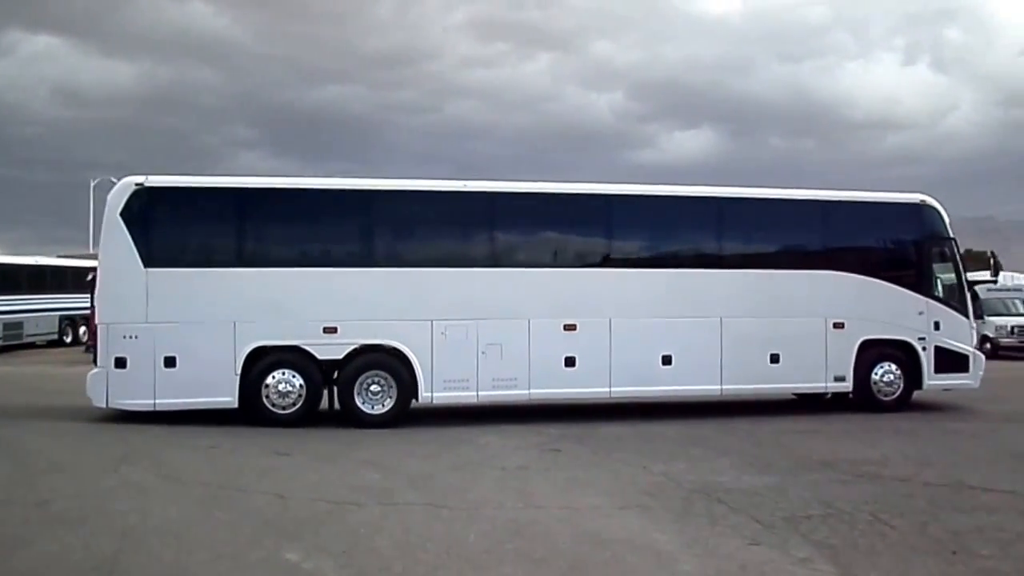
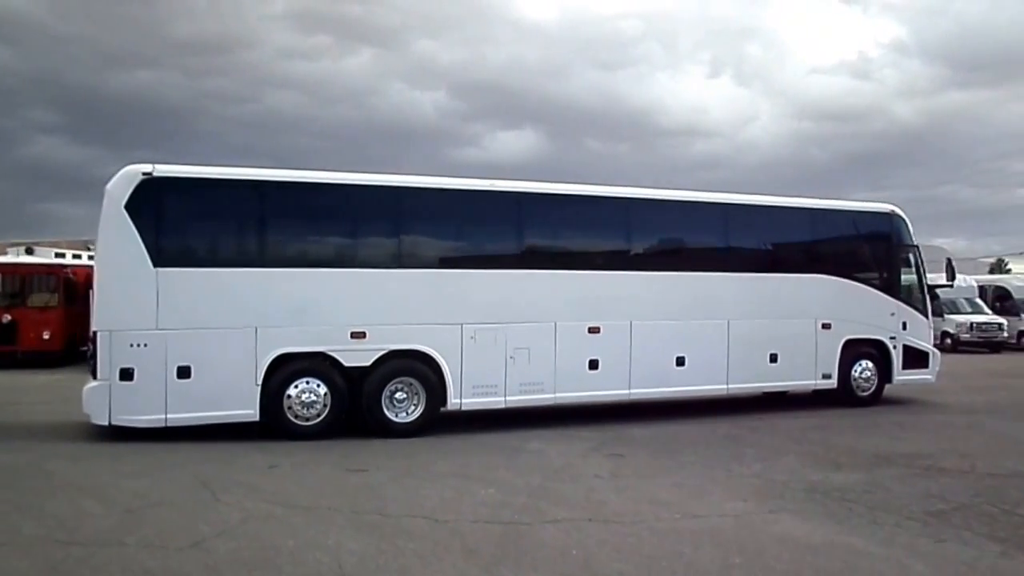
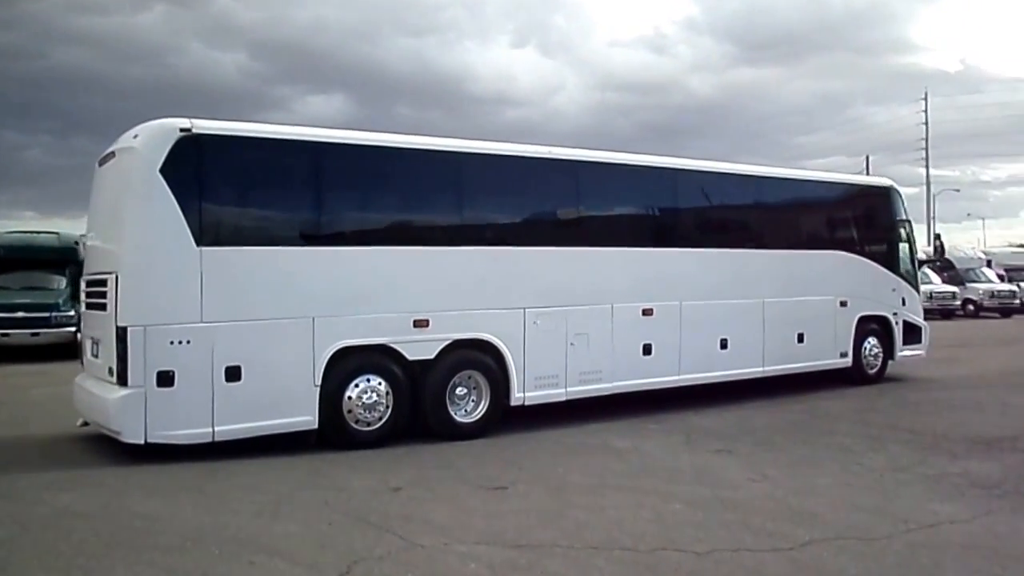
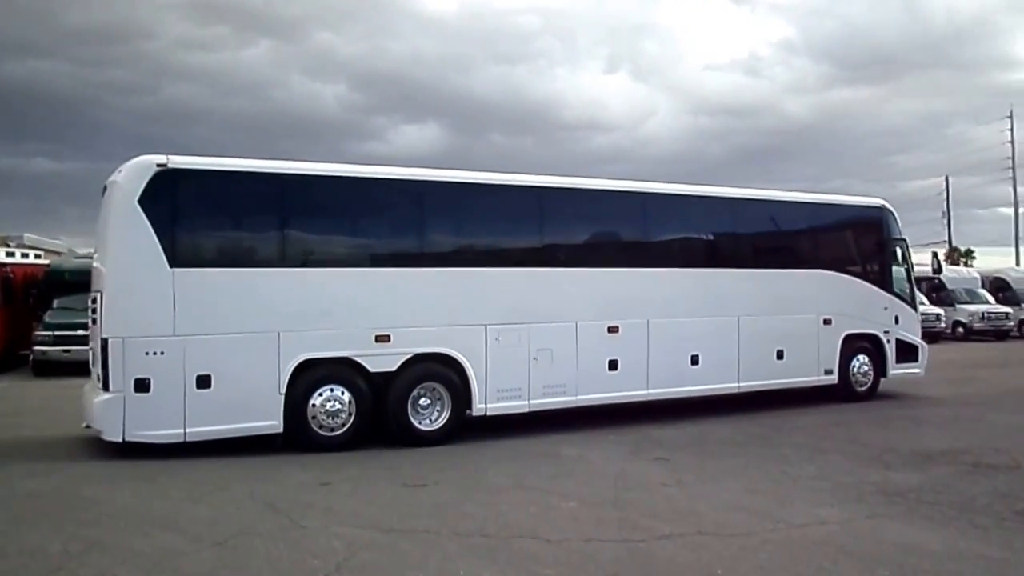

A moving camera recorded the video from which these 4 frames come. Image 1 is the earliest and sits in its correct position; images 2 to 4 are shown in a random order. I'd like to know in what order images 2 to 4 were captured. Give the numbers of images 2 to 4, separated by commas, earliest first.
2, 4, 3
